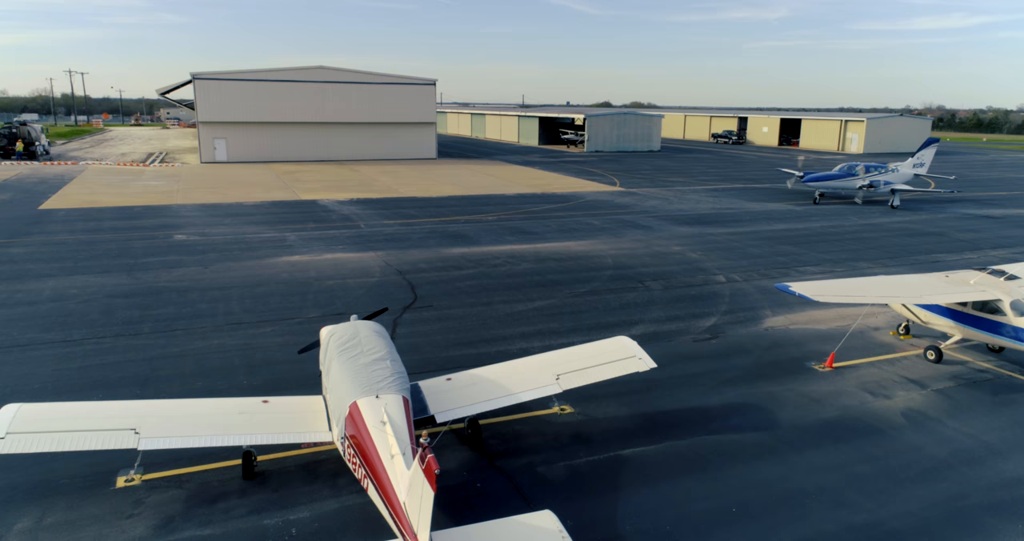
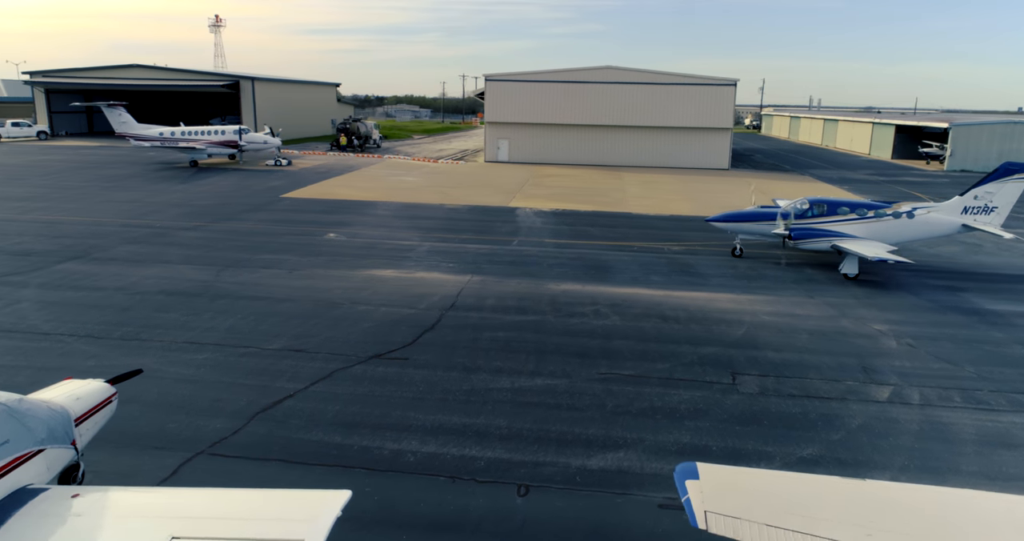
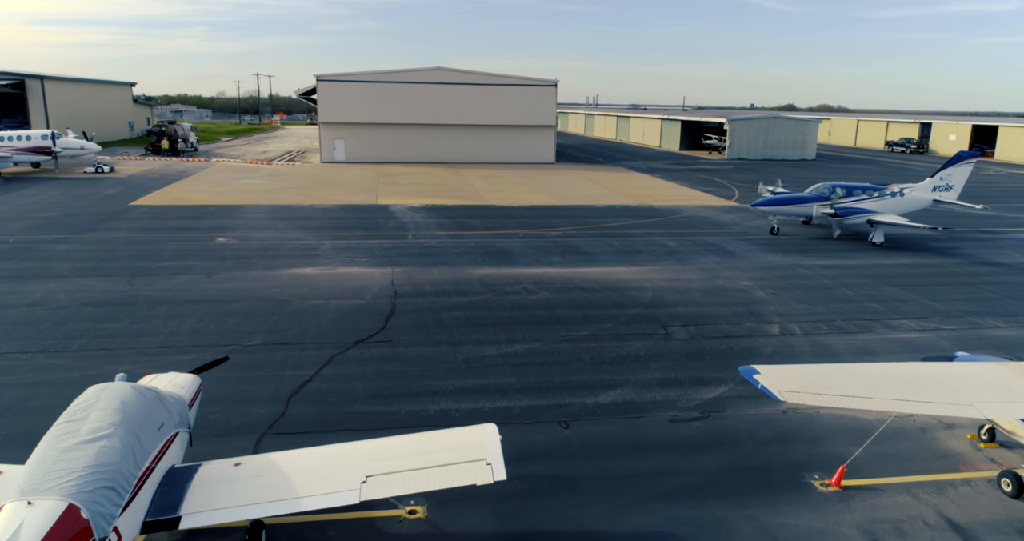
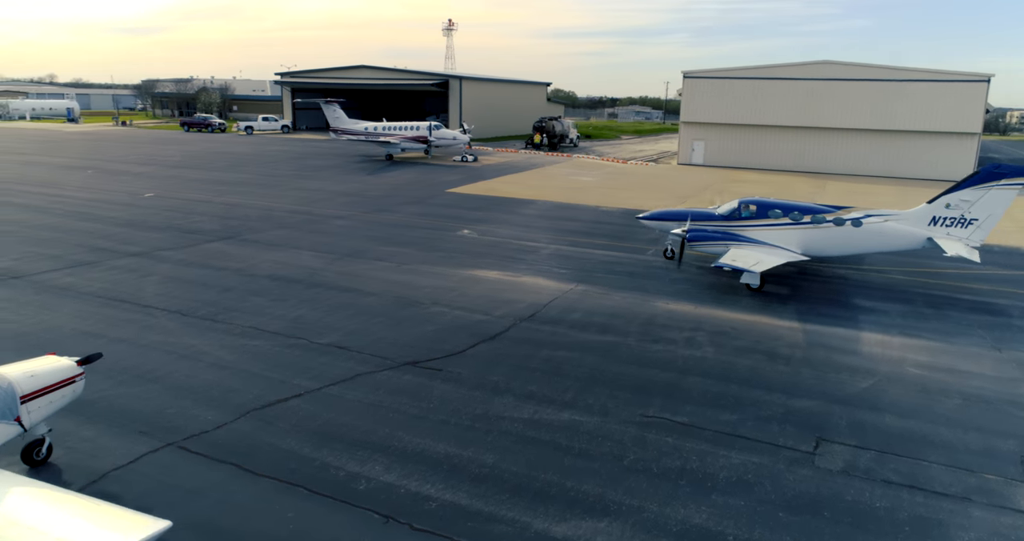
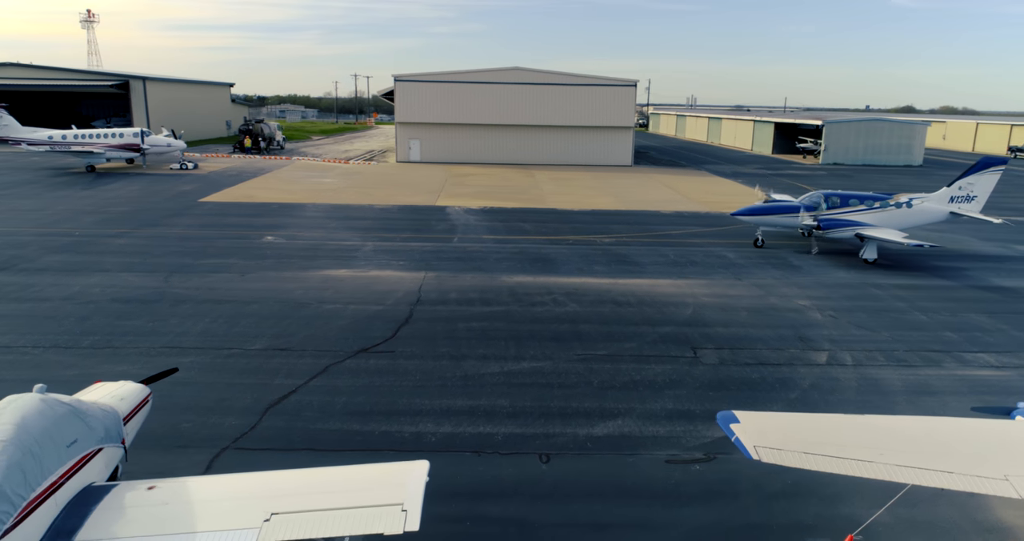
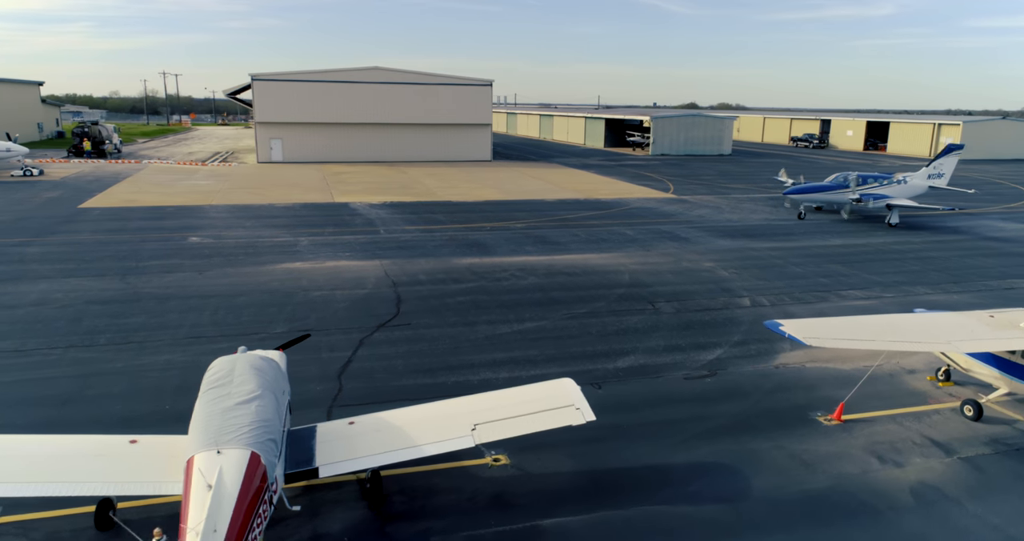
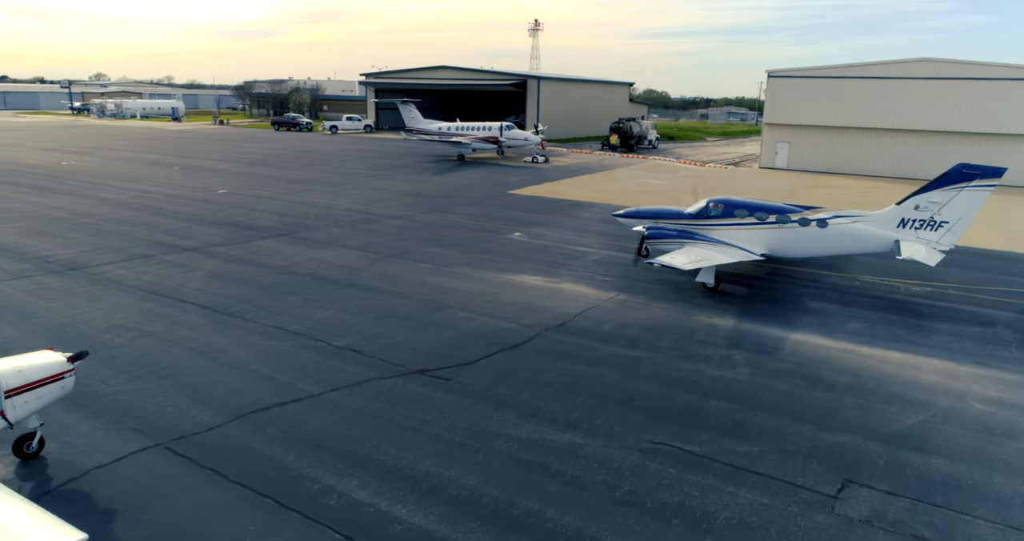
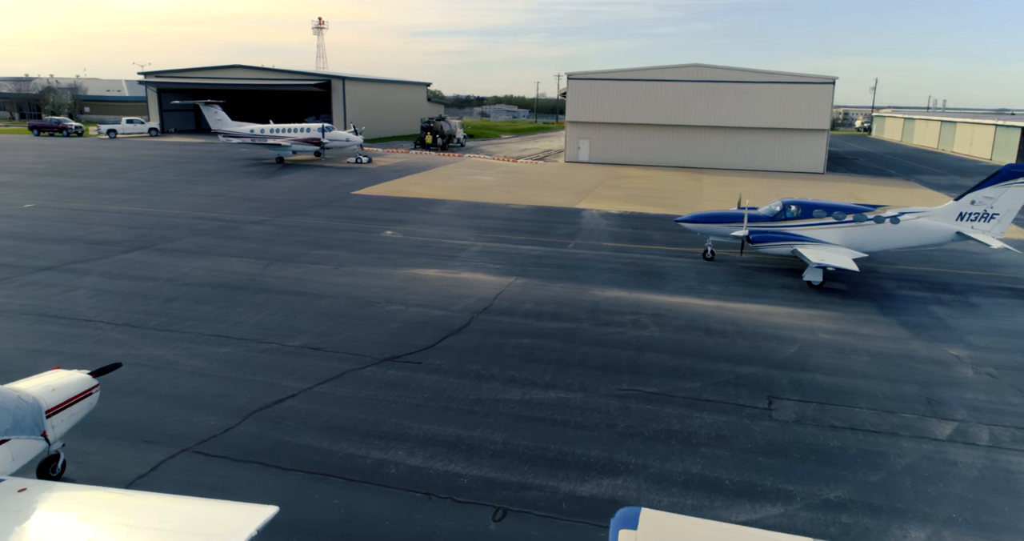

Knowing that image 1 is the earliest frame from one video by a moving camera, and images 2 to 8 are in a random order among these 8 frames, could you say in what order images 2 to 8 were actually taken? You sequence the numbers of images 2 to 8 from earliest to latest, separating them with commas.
6, 3, 5, 2, 8, 4, 7
